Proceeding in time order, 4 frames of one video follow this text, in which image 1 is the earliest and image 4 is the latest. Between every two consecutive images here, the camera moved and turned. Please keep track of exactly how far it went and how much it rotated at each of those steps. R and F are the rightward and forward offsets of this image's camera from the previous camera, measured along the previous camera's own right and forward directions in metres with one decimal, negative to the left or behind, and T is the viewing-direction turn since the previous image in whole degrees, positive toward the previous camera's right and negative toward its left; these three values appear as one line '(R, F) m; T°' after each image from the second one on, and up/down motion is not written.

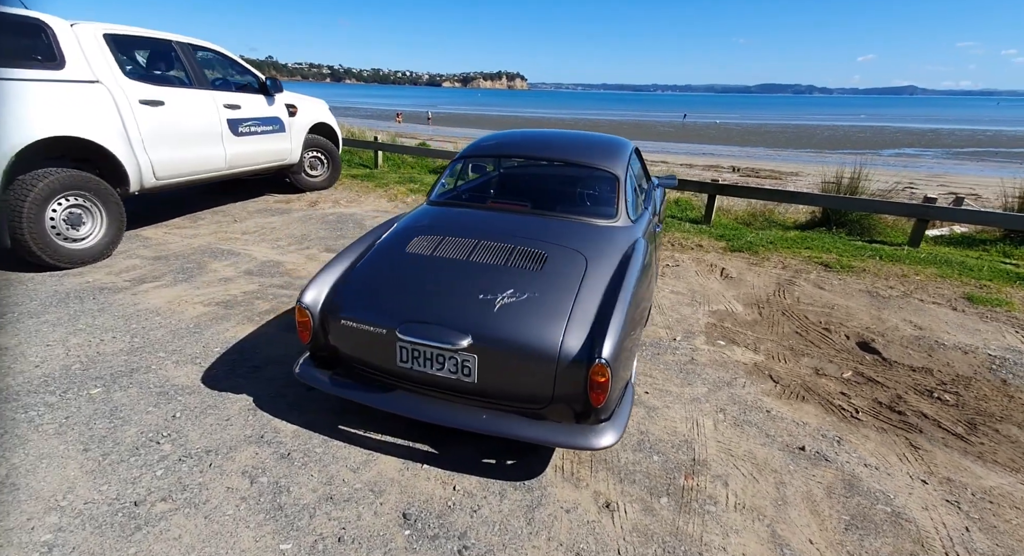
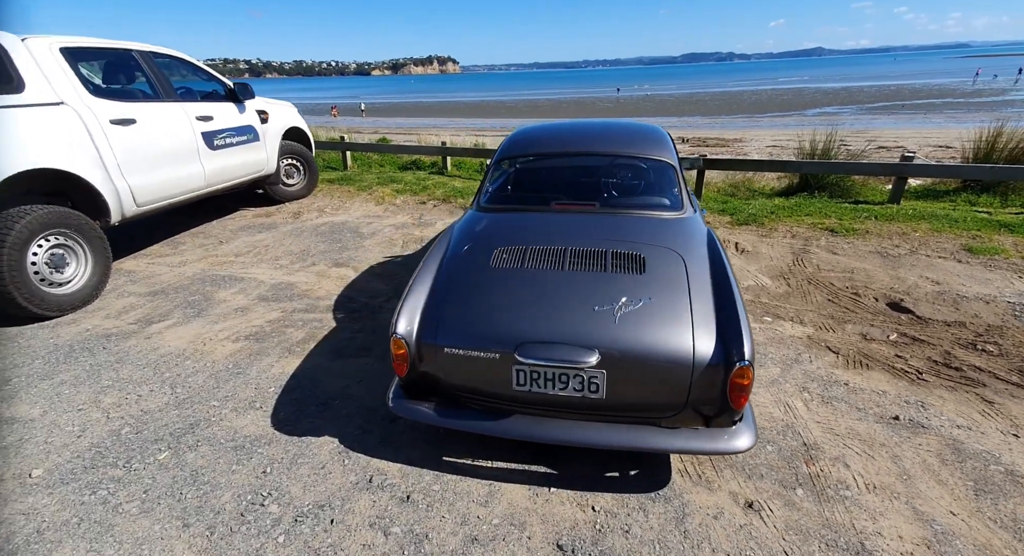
(-0.6, +0.1) m; +5°
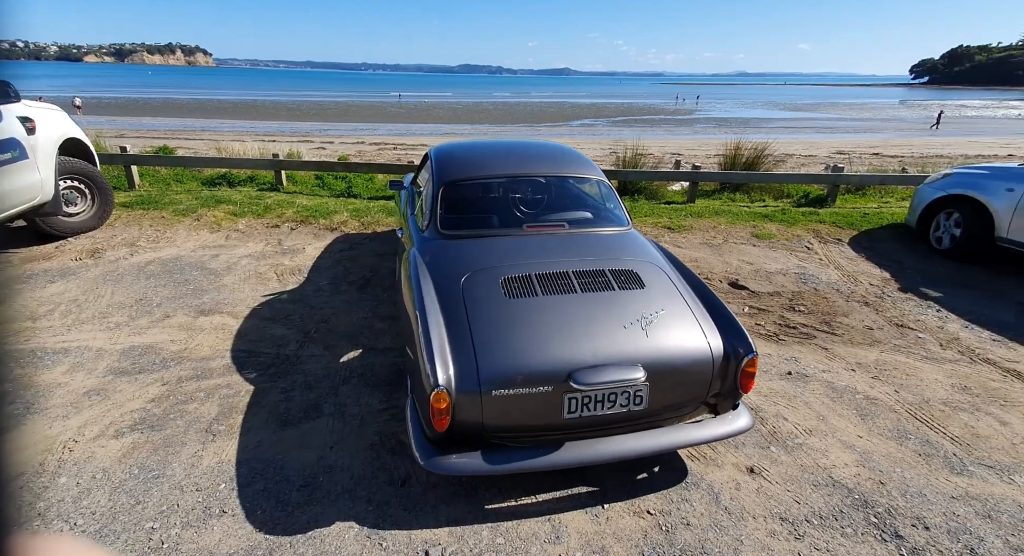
(-0.9, +0.2) m; +23°
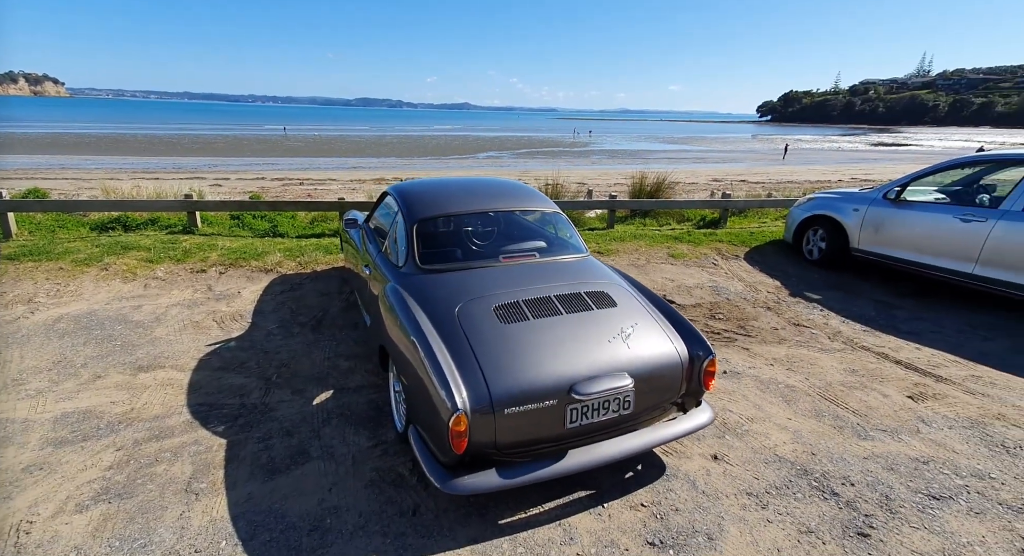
(-0.4, -0.2) m; +11°
